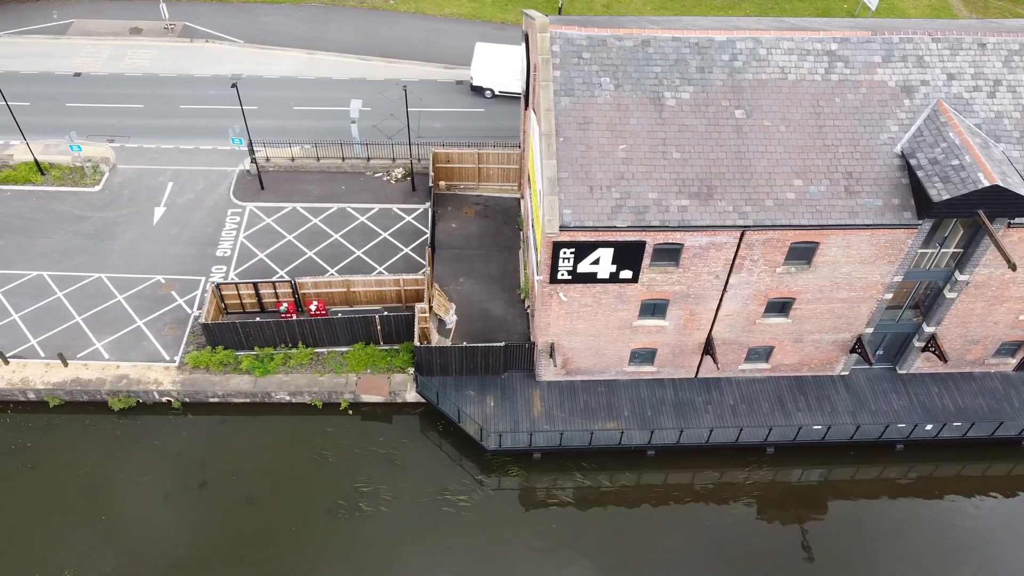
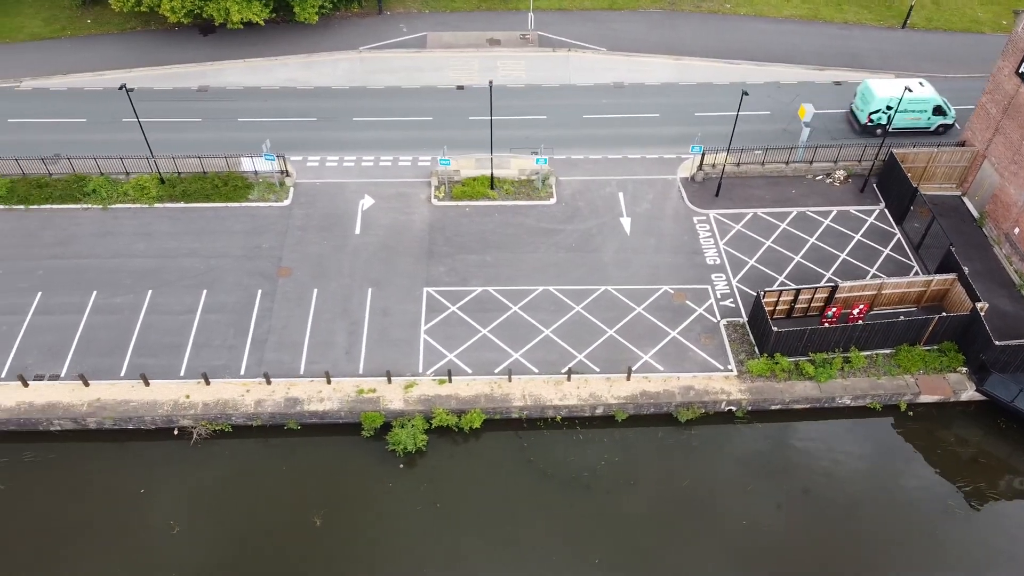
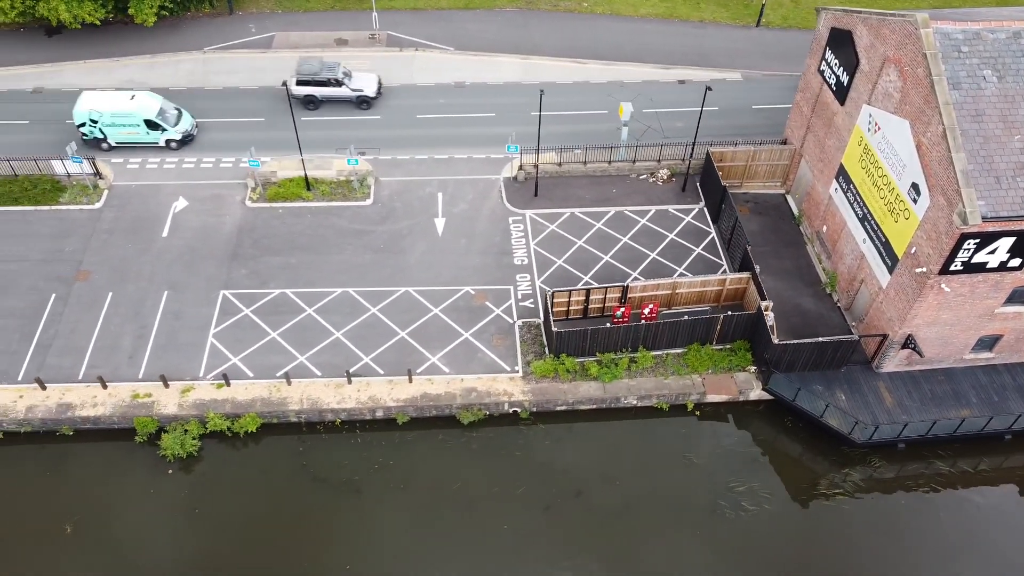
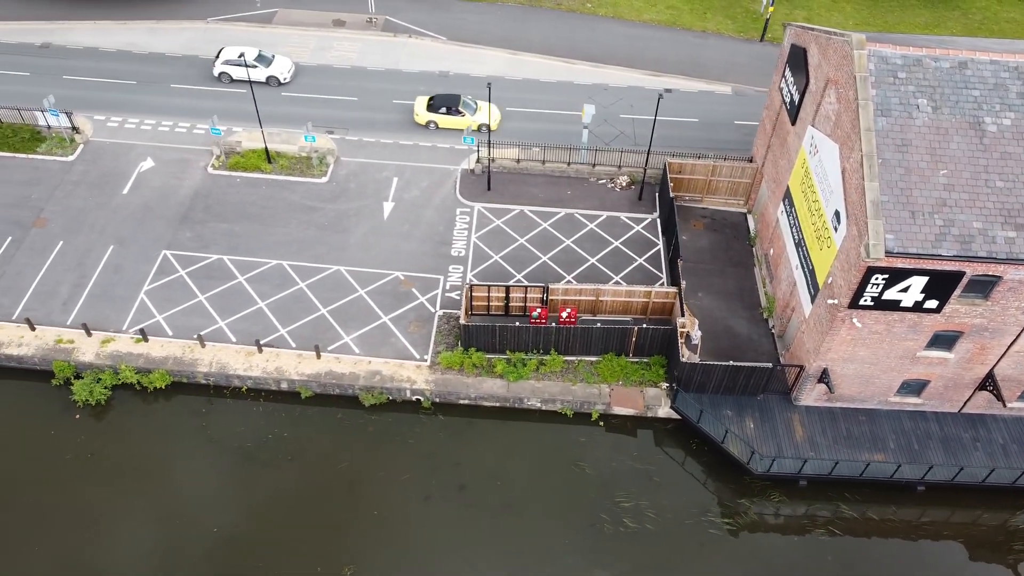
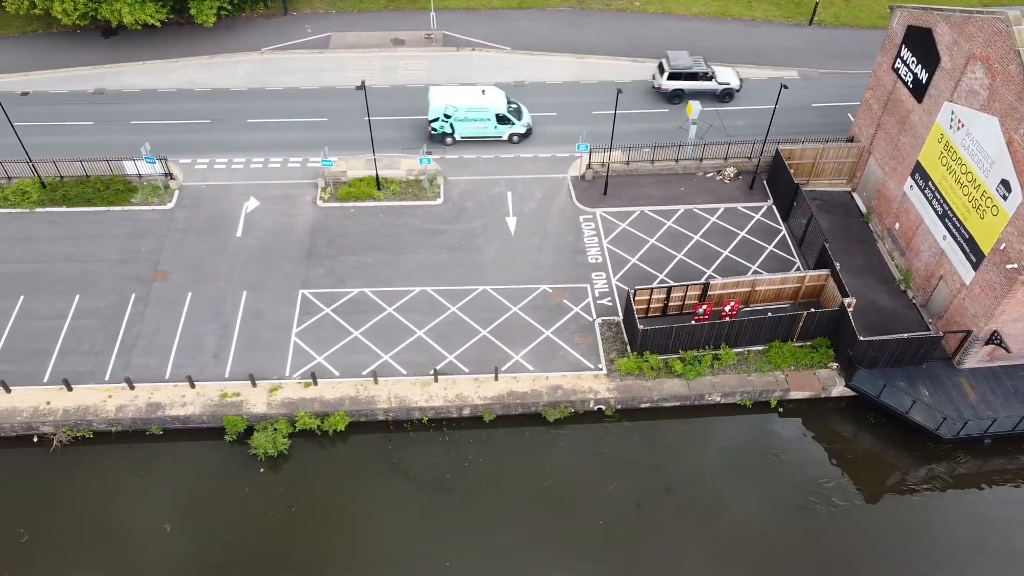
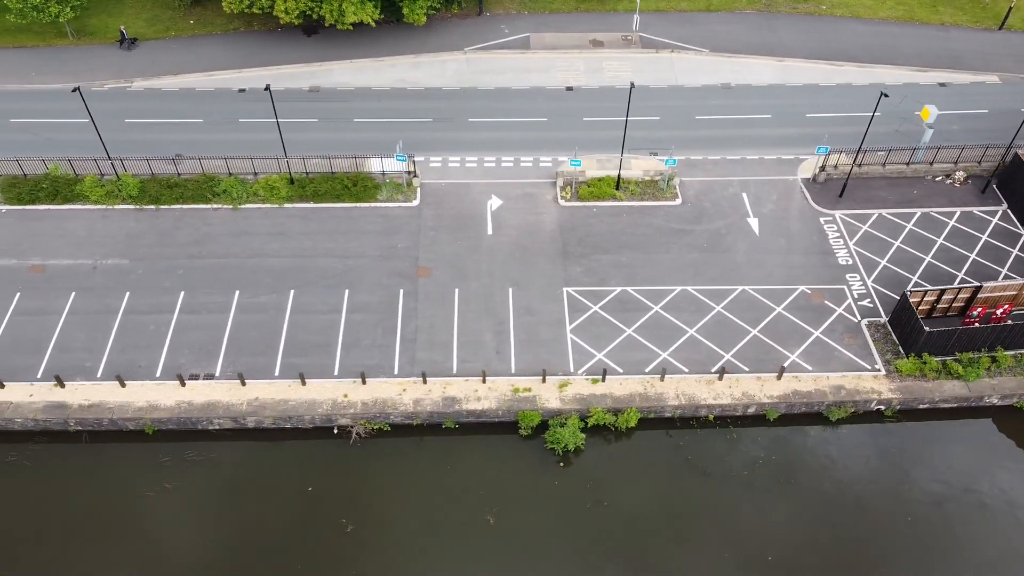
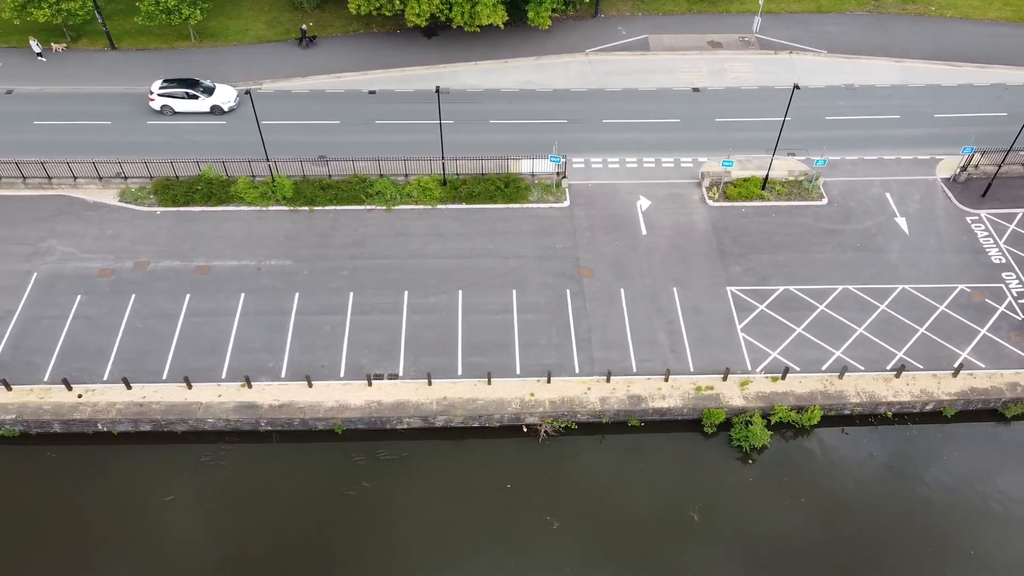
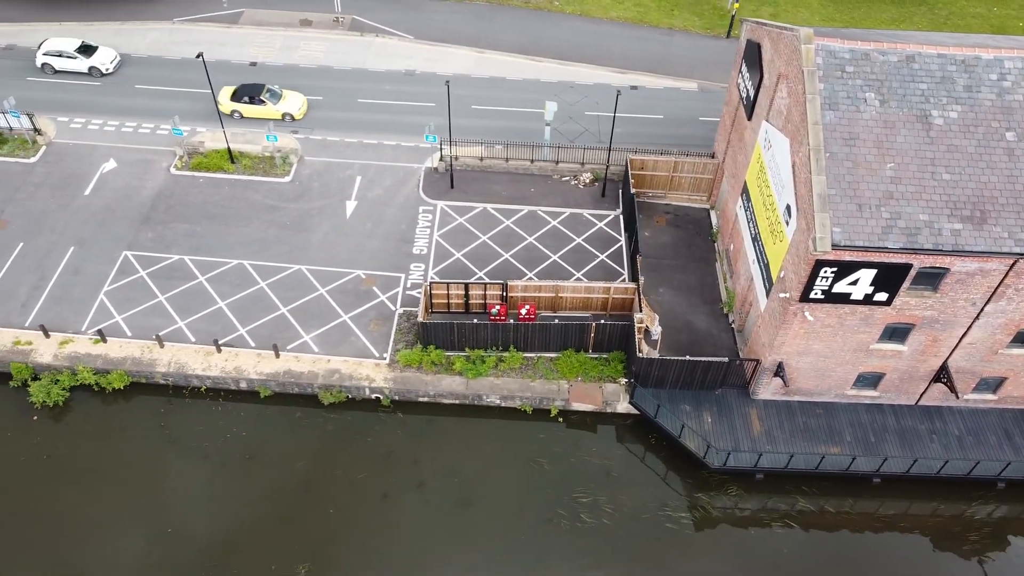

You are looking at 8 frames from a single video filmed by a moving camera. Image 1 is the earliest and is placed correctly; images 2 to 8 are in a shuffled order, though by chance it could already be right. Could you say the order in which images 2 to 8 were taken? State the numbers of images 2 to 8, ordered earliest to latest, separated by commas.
8, 4, 3, 5, 2, 6, 7
